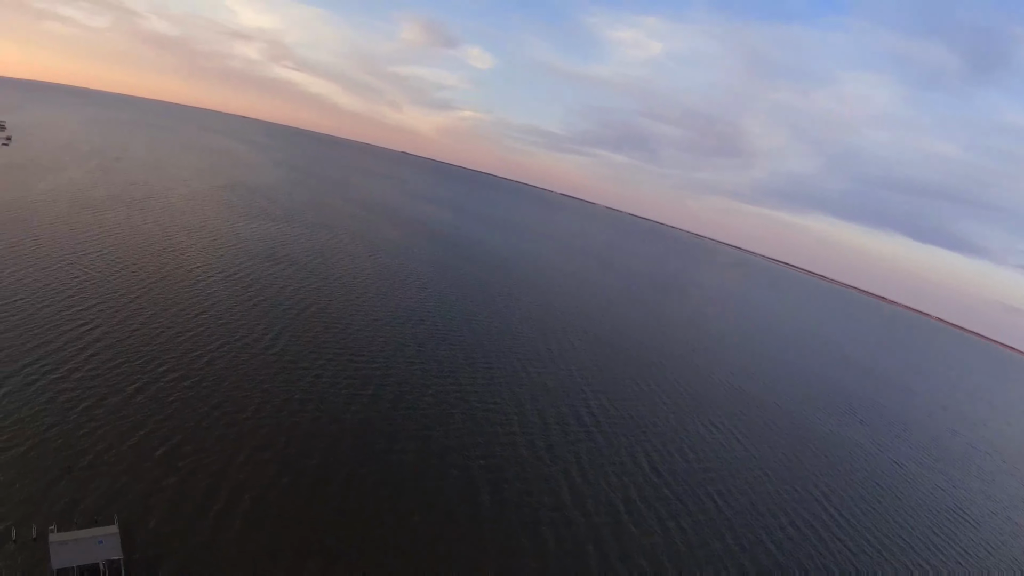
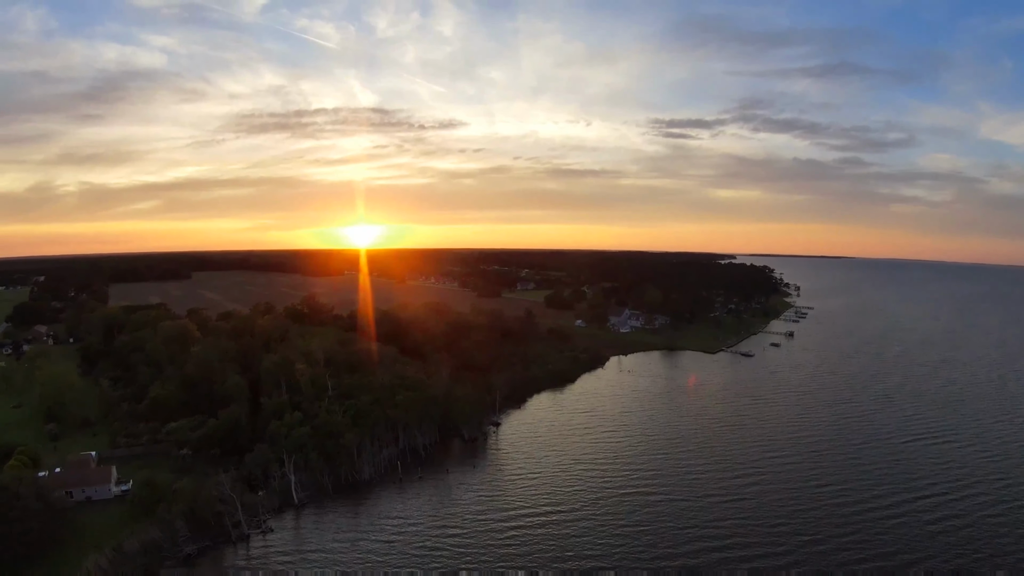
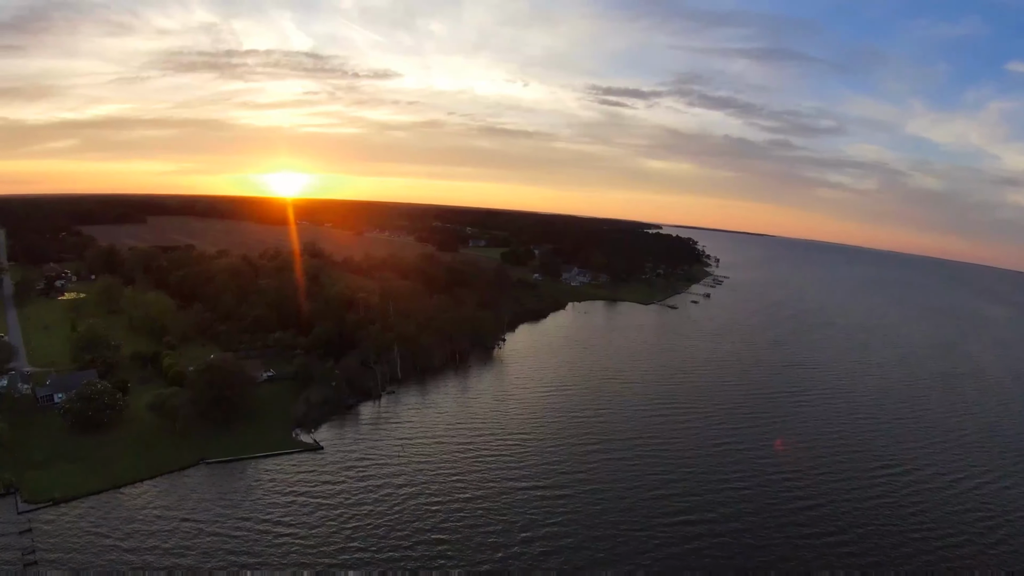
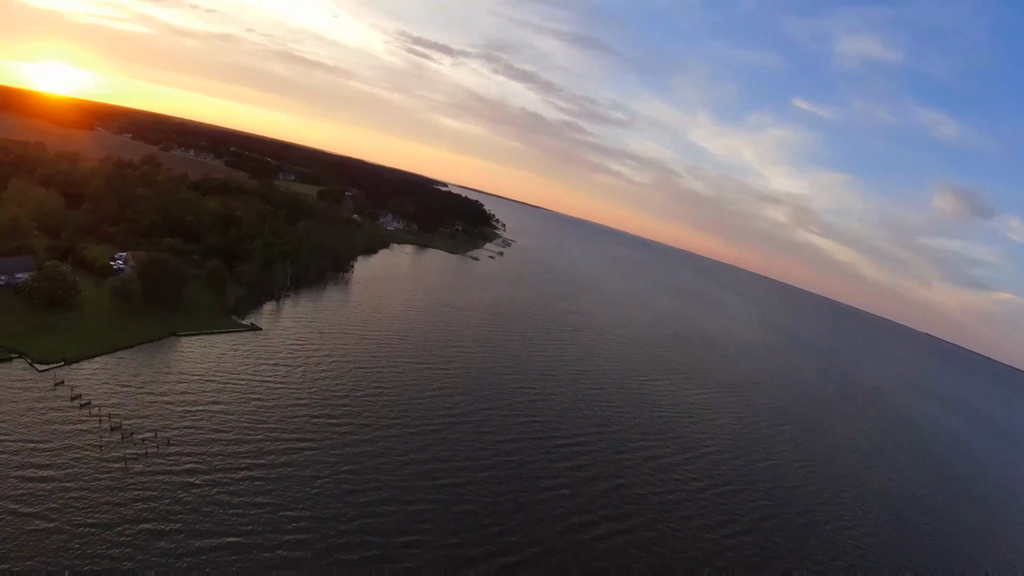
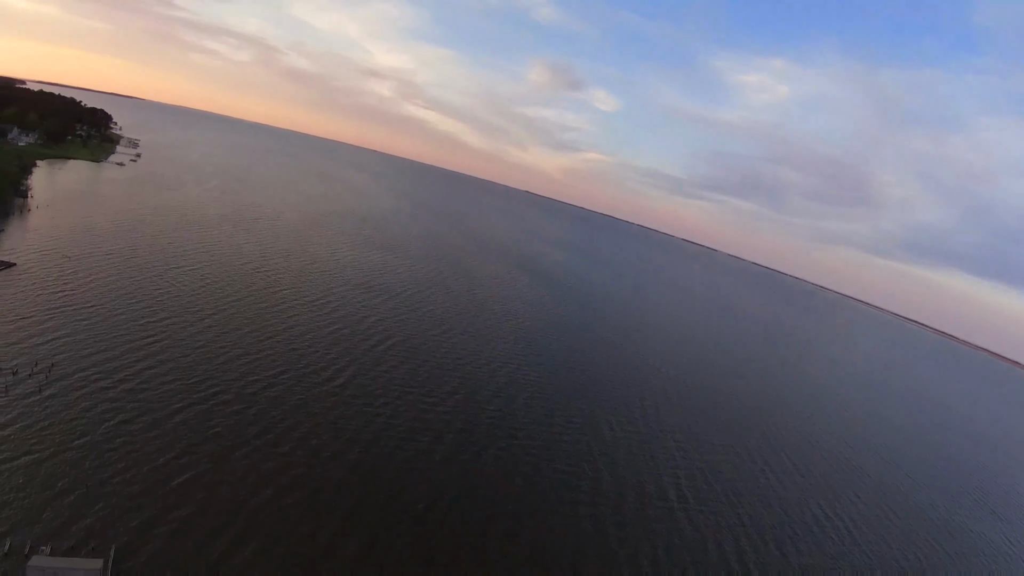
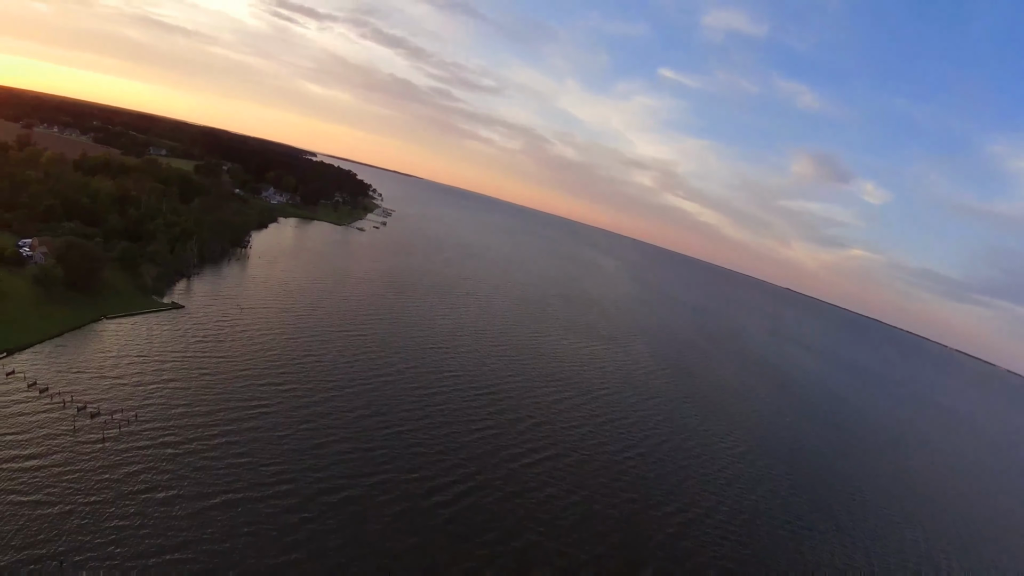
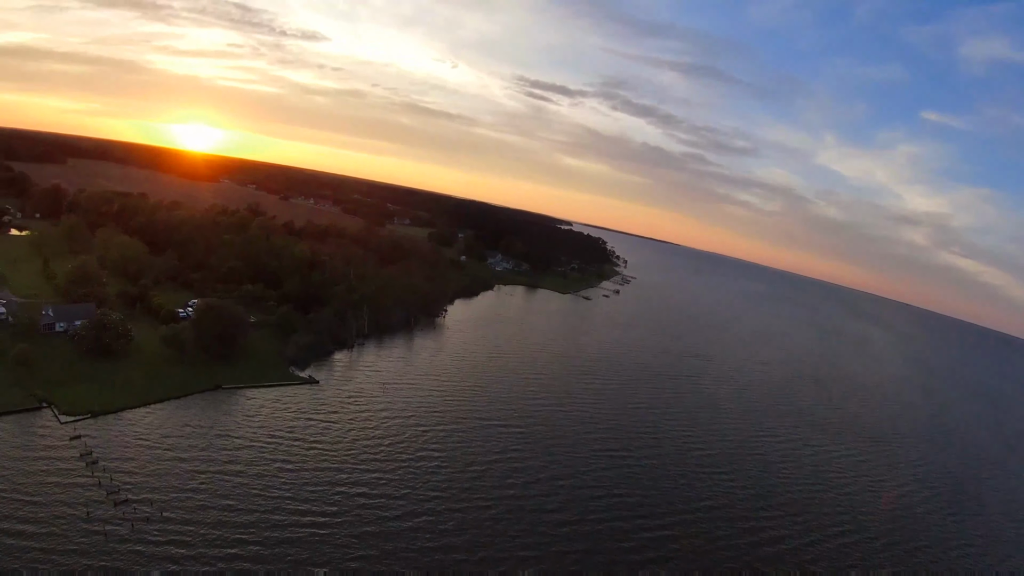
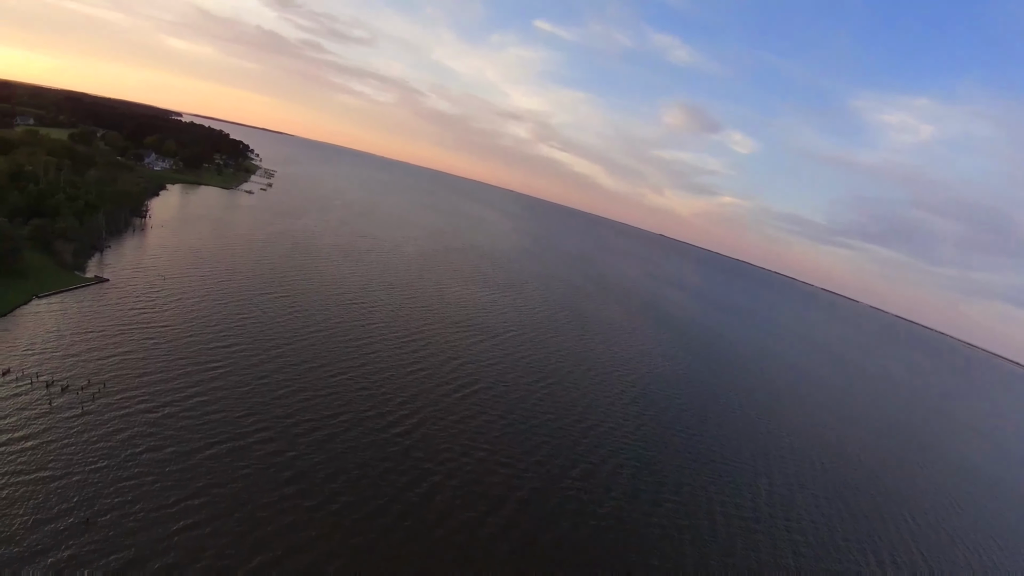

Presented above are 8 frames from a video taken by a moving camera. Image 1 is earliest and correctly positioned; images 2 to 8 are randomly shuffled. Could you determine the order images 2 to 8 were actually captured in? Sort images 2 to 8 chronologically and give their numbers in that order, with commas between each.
5, 8, 6, 4, 7, 3, 2
